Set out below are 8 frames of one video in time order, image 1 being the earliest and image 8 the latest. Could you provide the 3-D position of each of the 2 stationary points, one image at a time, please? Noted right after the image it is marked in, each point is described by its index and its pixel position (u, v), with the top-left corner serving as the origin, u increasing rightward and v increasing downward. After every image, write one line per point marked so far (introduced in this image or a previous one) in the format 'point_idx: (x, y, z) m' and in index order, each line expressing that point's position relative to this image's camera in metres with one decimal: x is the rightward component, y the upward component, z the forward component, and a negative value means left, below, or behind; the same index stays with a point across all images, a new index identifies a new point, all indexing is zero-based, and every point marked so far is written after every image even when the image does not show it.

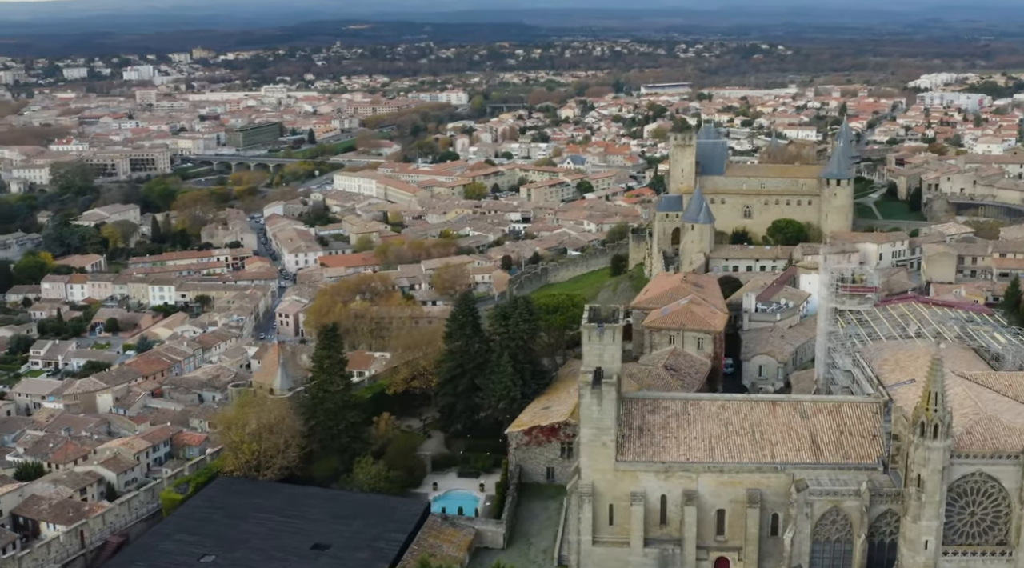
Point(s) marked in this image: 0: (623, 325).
0: (+1.4, -0.5, +13.4) m
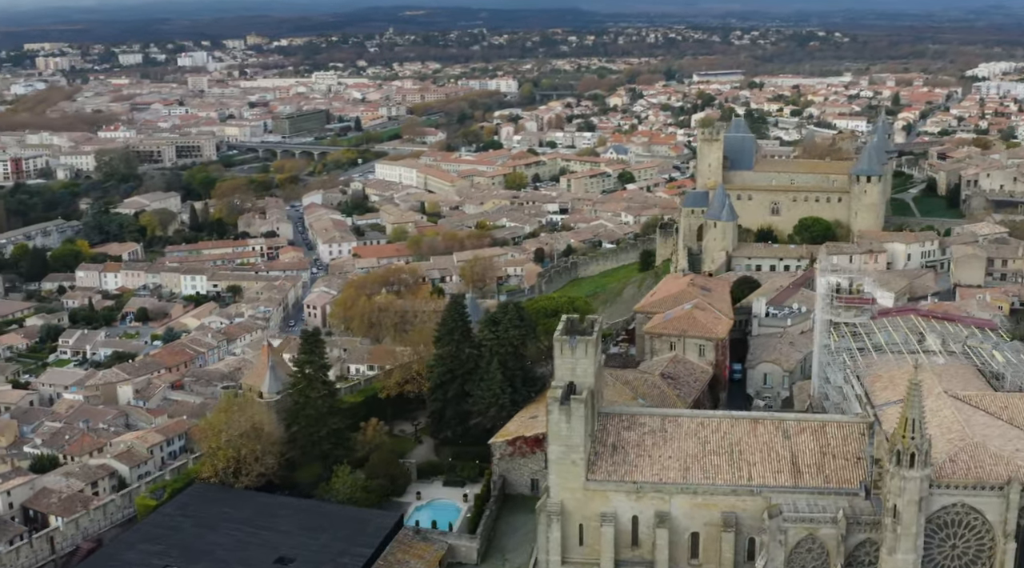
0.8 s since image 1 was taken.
0: (+1.0, -0.7, +12.9) m
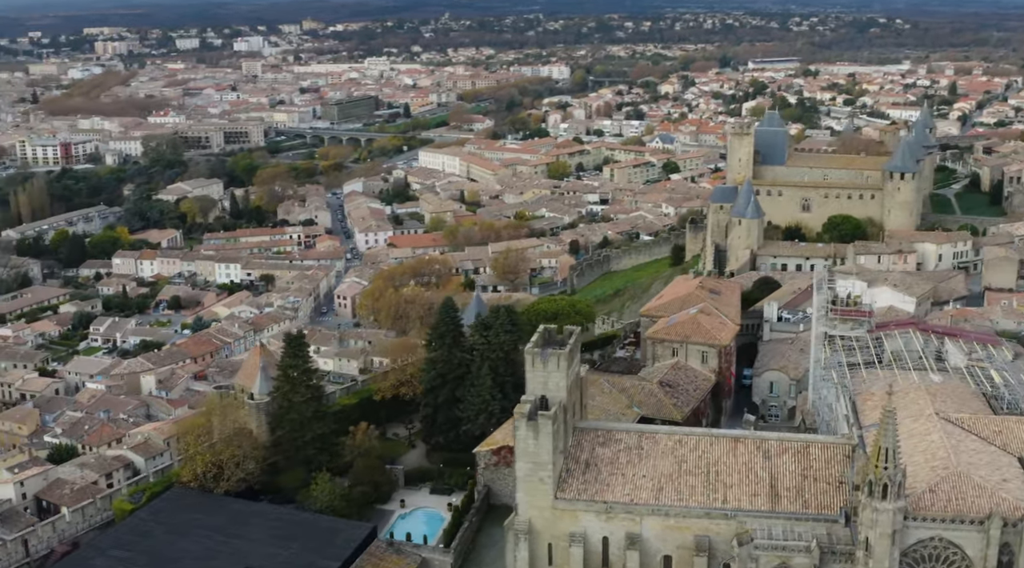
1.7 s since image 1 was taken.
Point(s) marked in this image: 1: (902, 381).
0: (+0.7, -0.8, +12.4) m
1: (+4.9, -1.2, +13.3) m
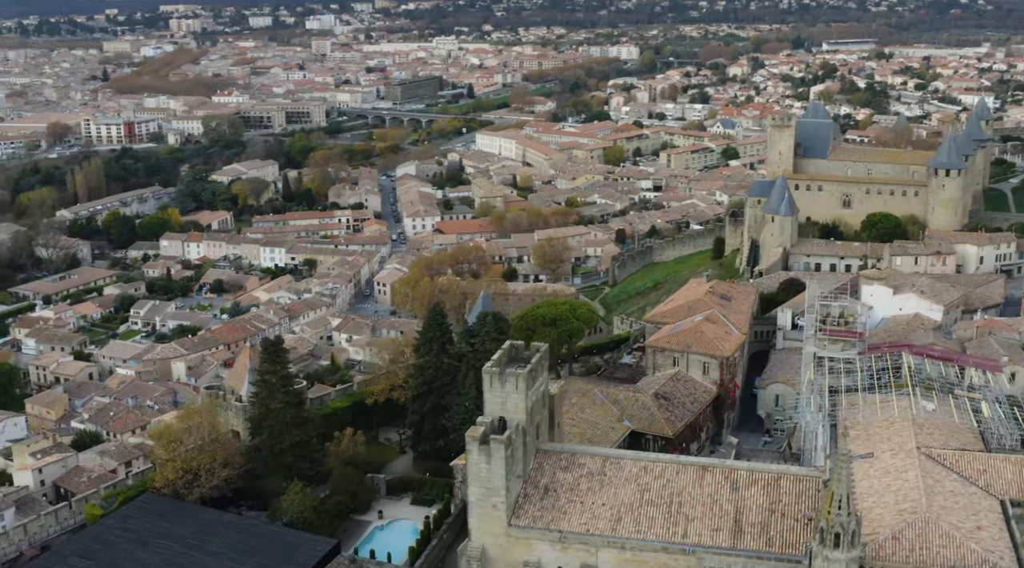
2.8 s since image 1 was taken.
0: (+0.2, -1.0, +11.9) m
1: (+4.5, -1.5, +12.5) m
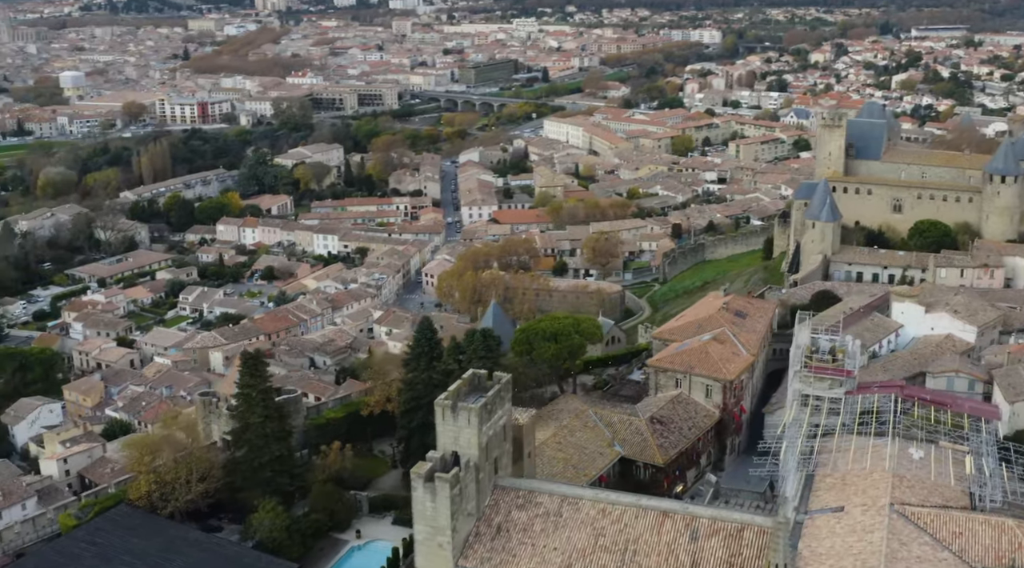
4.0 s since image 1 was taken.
0: (-0.3, -1.3, +11.4) m
1: (+4.0, -1.9, +11.7) m
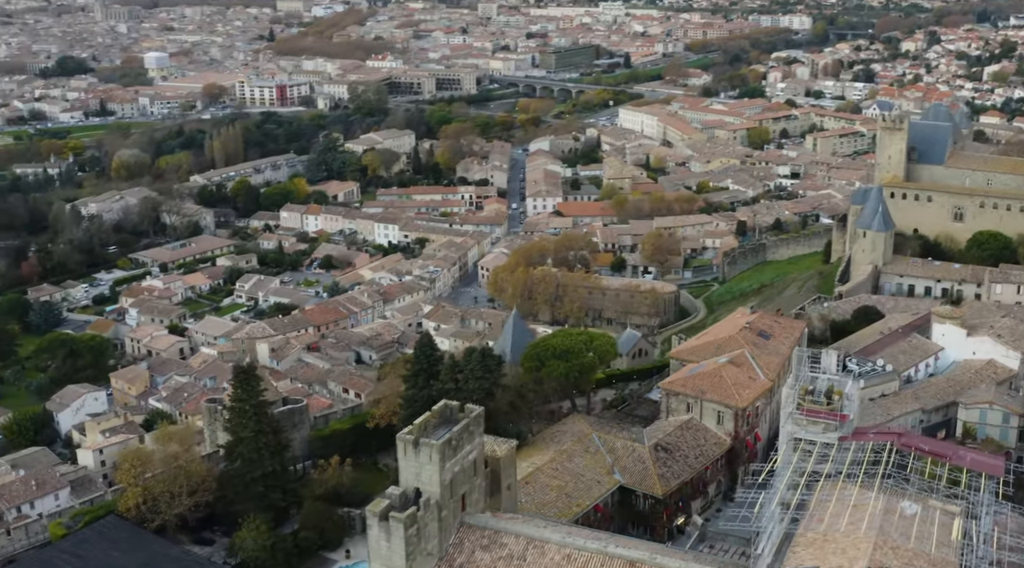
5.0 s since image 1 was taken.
0: (-0.7, -1.7, +11.0) m
1: (+3.6, -2.4, +11.0) m
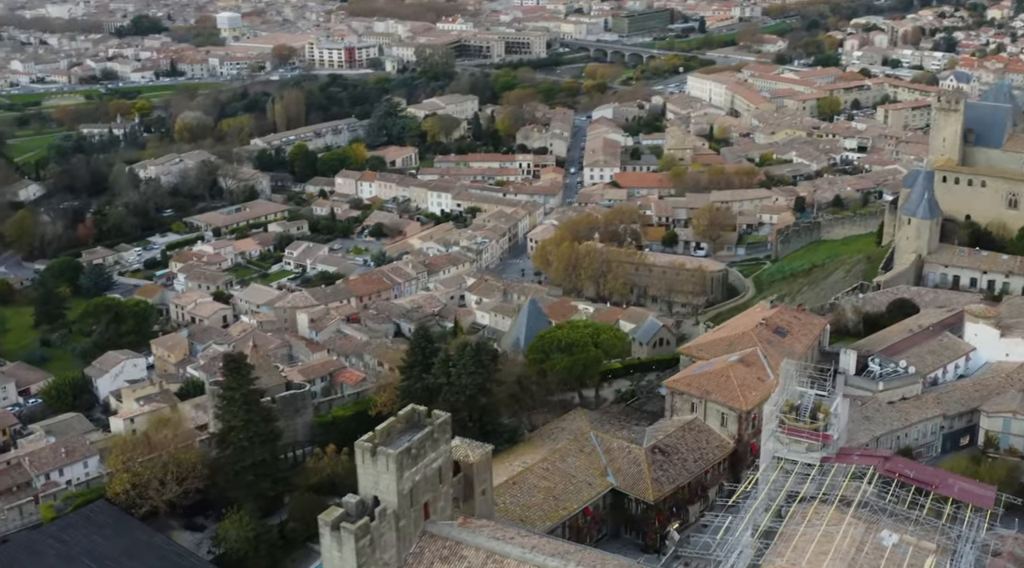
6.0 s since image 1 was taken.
0: (-1.1, -1.7, +10.8) m
1: (+3.2, -2.5, +10.5) m
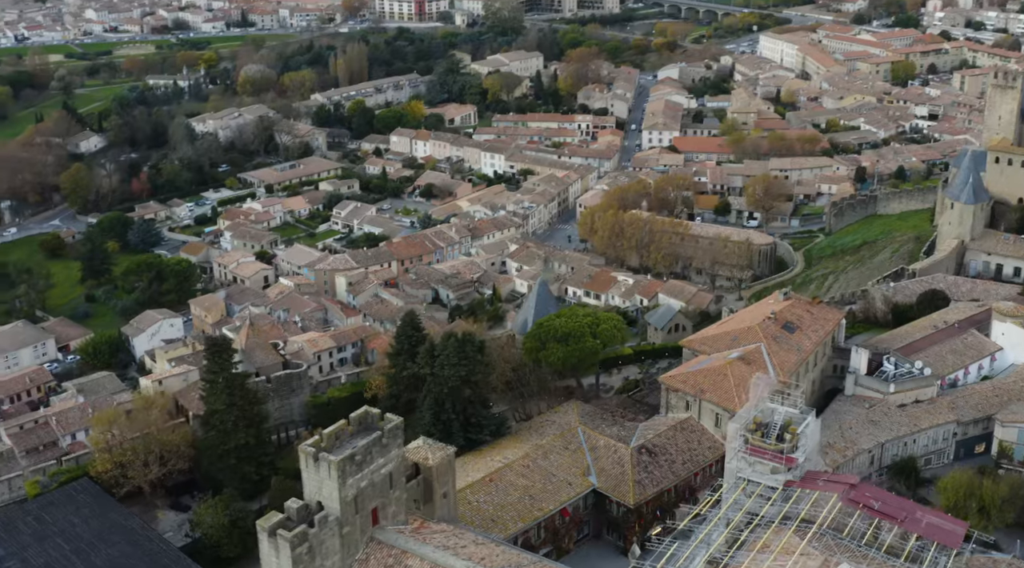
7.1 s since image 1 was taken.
0: (-1.7, -1.8, +10.6) m
1: (+2.6, -2.7, +10.1) m
